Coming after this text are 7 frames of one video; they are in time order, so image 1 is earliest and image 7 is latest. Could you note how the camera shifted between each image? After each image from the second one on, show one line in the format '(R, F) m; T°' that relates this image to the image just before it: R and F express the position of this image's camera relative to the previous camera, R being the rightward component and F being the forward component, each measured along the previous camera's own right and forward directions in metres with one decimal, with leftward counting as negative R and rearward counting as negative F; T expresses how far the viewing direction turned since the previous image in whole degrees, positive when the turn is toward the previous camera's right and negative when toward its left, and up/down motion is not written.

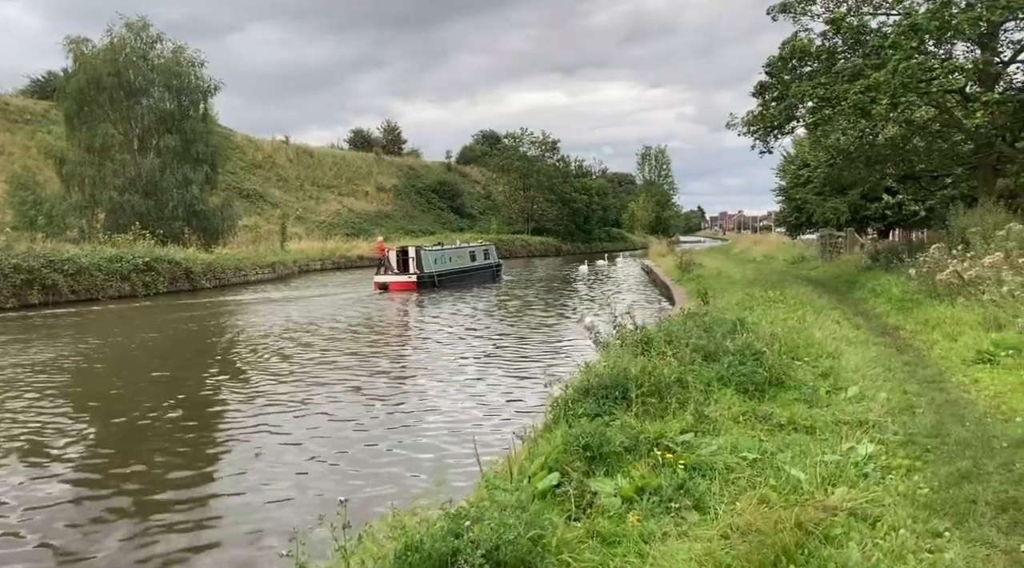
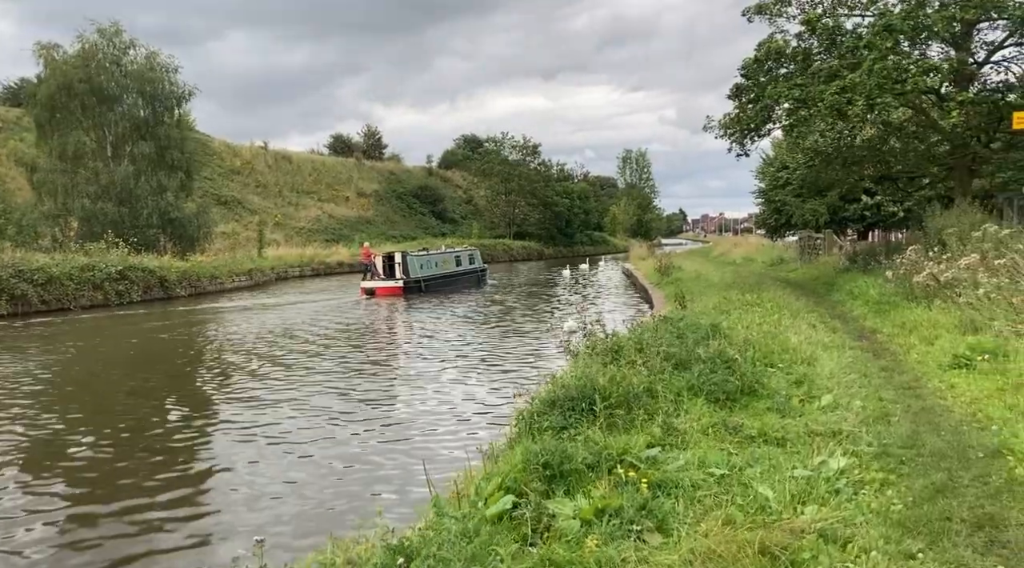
(+0.2, +0.3) m; +1°
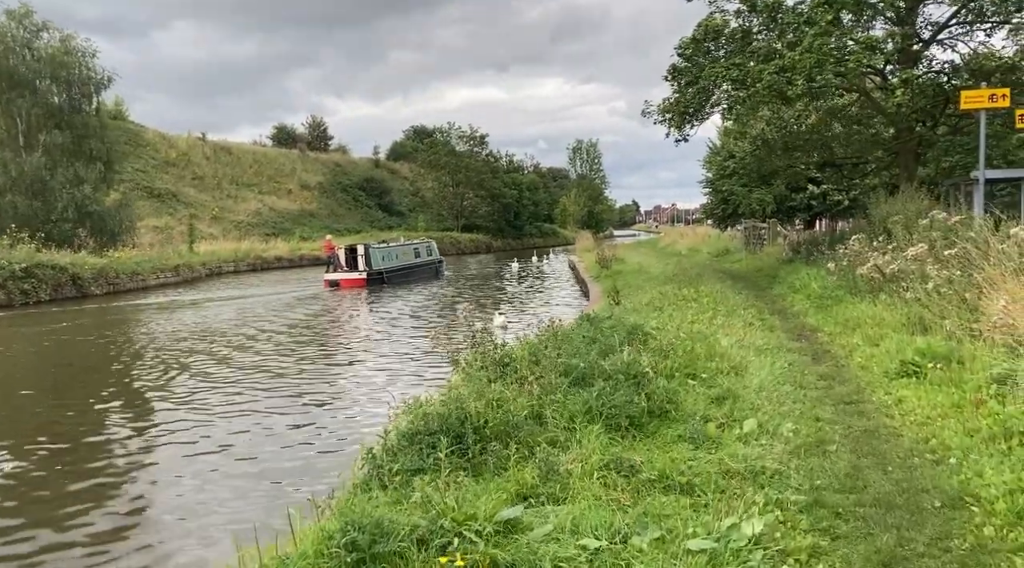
(+0.7, +1.4) m; +3°
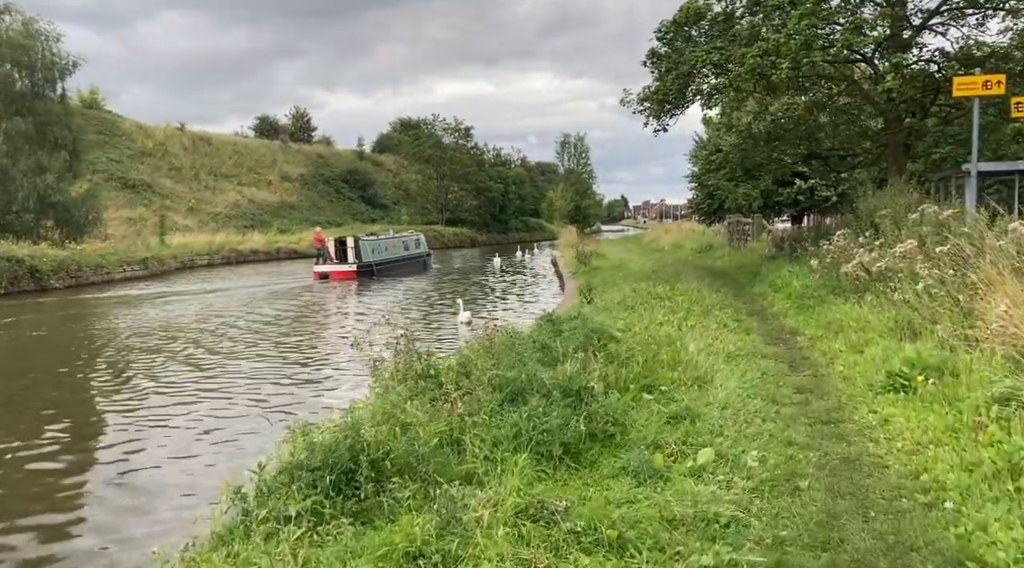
(+0.4, +1.0) m; +1°
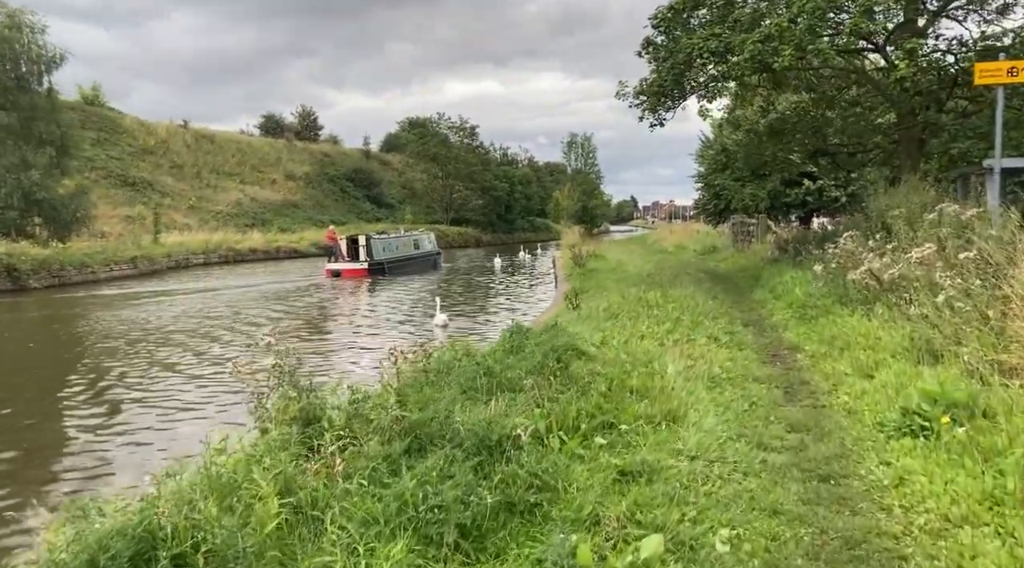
(+0.5, +1.4) m; -1°
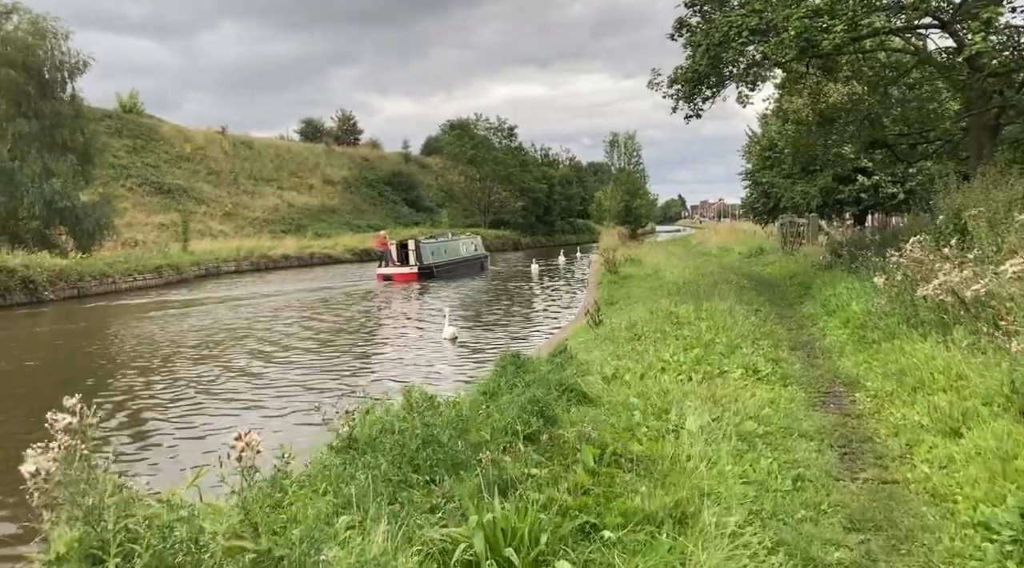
(+0.5, +1.7) m; -3°
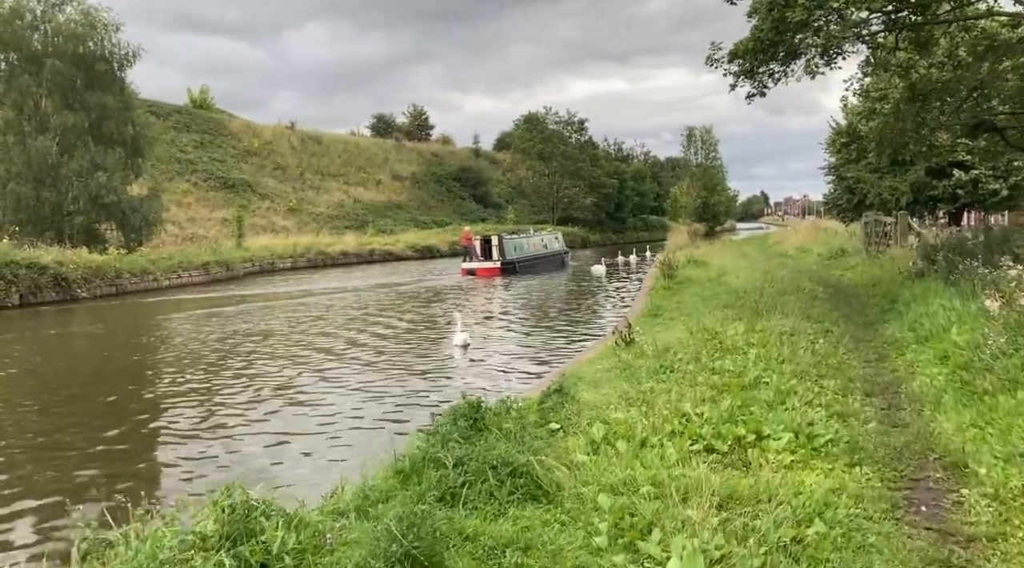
(+0.8, +2.4) m; -5°
